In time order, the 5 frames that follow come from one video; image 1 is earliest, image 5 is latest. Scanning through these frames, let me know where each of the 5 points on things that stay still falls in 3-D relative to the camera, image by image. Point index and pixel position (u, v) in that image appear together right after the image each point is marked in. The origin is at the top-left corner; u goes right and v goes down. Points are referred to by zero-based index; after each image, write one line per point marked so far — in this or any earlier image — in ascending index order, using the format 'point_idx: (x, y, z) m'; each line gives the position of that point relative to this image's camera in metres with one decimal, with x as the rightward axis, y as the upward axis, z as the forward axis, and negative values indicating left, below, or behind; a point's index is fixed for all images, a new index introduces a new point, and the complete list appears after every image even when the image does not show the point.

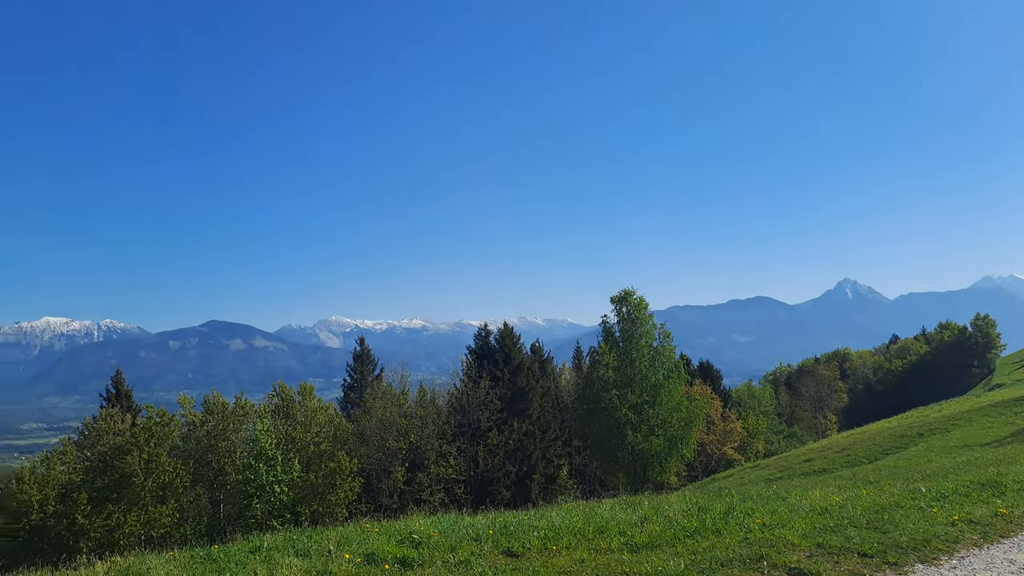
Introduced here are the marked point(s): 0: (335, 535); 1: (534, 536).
0: (-2.6, -3.8, +8.7) m
1: (+0.3, -3.7, +8.5) m
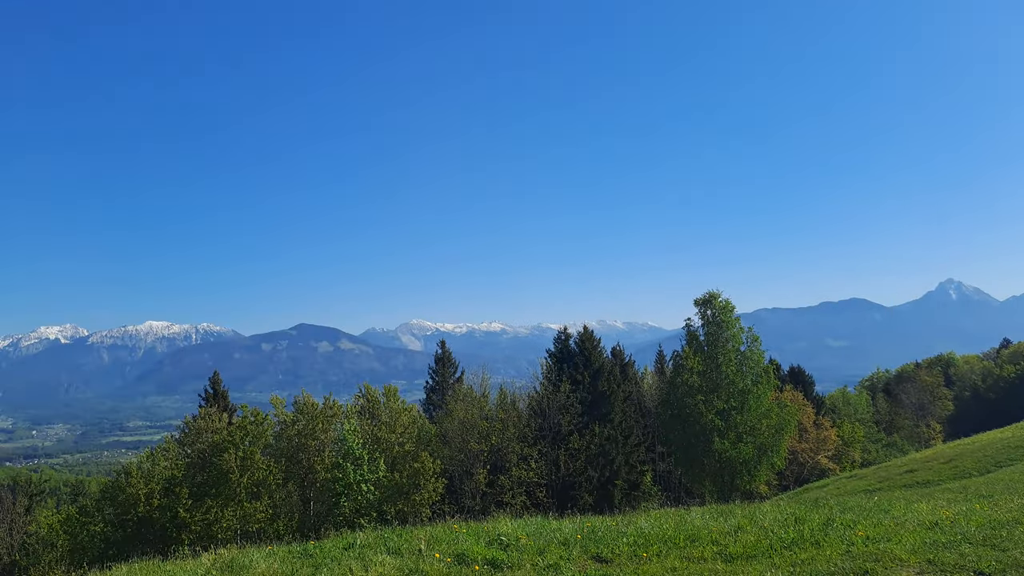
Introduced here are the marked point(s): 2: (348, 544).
0: (-1.3, -3.8, +8.7) m
1: (+1.6, -3.8, +8.3) m
2: (-2.4, -3.9, +8.6) m
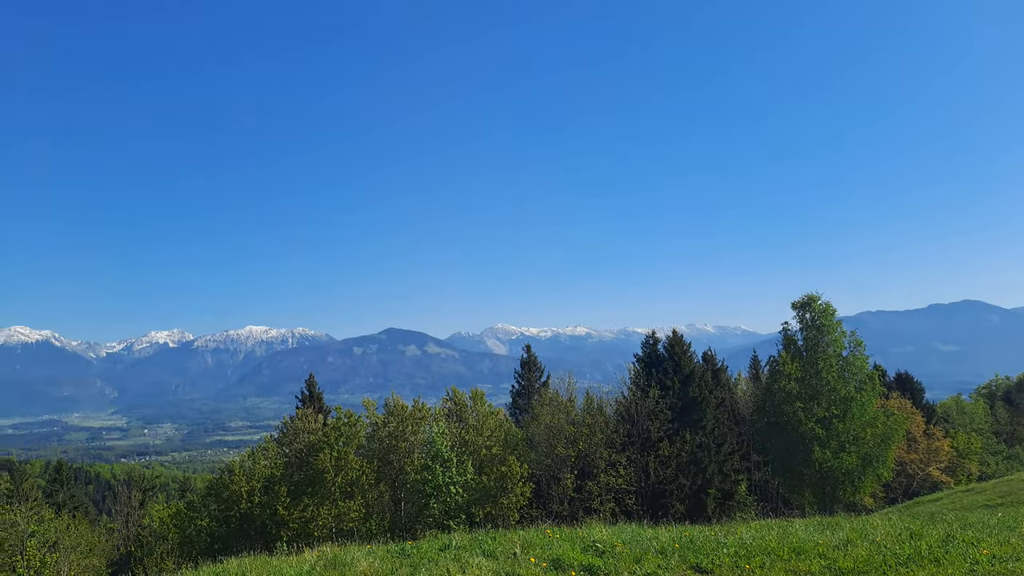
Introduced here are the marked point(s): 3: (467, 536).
0: (+0.2, -3.9, +8.7) m
1: (+3.0, -3.8, +8.1) m
2: (-1.0, -3.9, +8.7) m
3: (-0.7, -3.9, +8.9) m
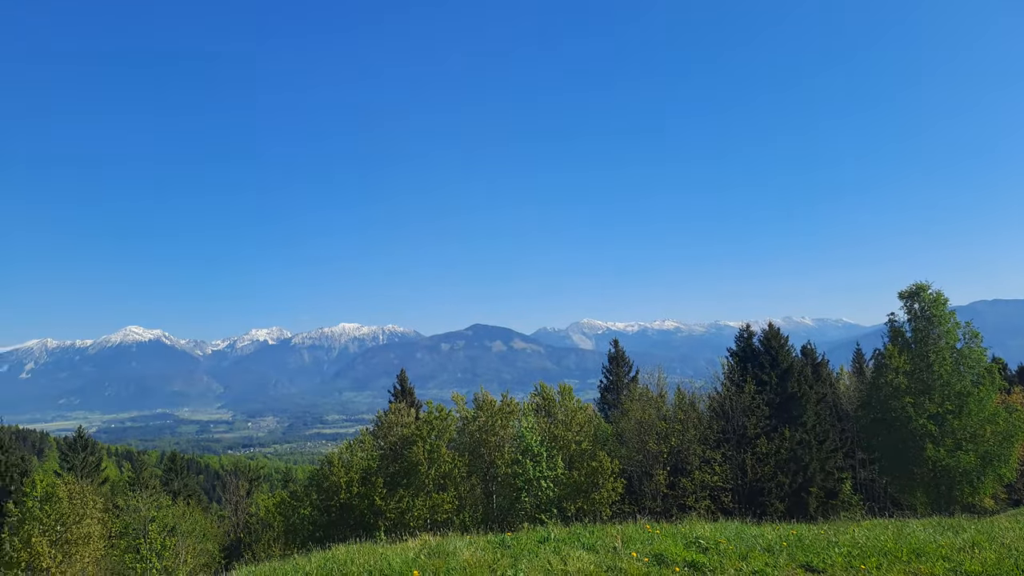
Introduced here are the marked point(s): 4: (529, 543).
0: (+1.6, -3.8, +8.7) m
1: (+4.4, -3.7, +7.8) m
2: (+0.5, -3.9, +8.7) m
3: (+0.9, -3.9, +8.9) m
4: (+0.3, -3.9, +8.6) m
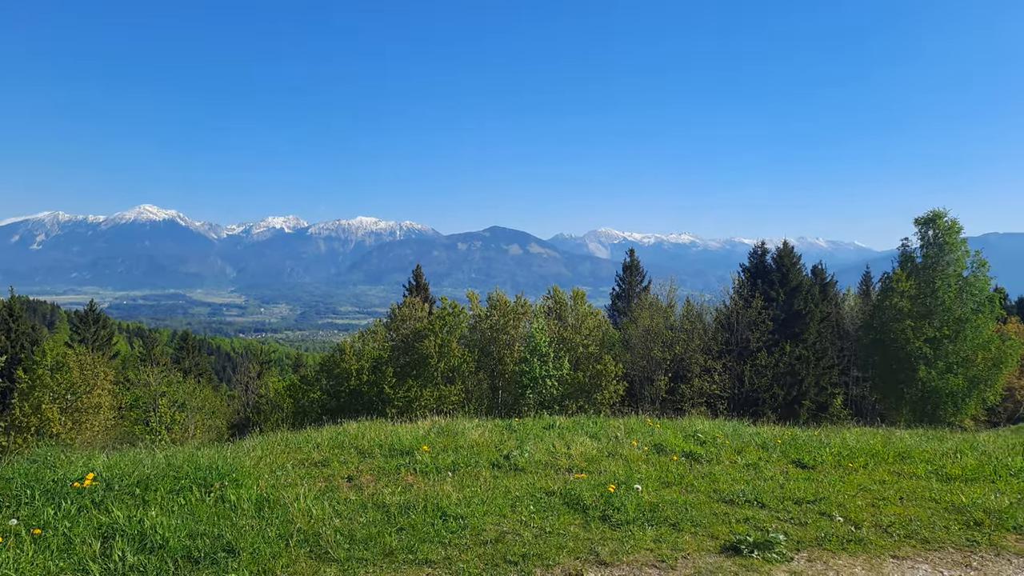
0: (+1.7, -2.2, +9.1) m
1: (+4.6, -2.4, +8.2) m
2: (+0.6, -2.2, +9.1) m
3: (+0.9, -2.2, +9.3) m
4: (+0.4, -2.3, +9.0) m
